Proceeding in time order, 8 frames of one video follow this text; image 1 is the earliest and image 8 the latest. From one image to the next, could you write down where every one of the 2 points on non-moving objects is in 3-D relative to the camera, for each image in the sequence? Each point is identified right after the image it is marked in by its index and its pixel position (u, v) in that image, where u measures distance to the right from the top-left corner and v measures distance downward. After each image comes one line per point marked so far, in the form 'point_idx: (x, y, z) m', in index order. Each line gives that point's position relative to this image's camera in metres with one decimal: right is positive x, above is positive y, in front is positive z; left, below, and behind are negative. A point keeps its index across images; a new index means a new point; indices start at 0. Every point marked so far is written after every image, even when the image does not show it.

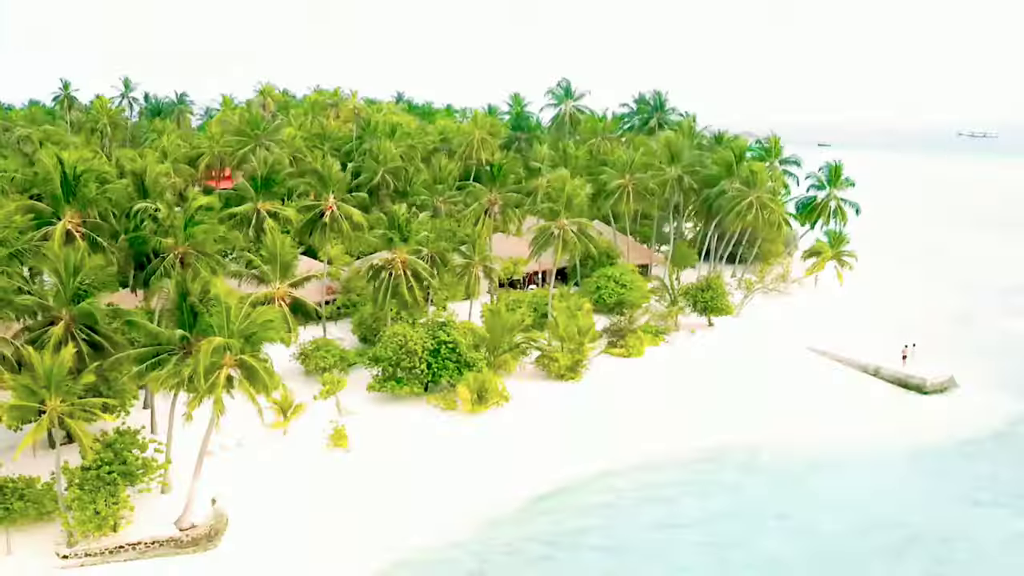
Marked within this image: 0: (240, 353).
0: (-6.2, -1.5, +17.6) m
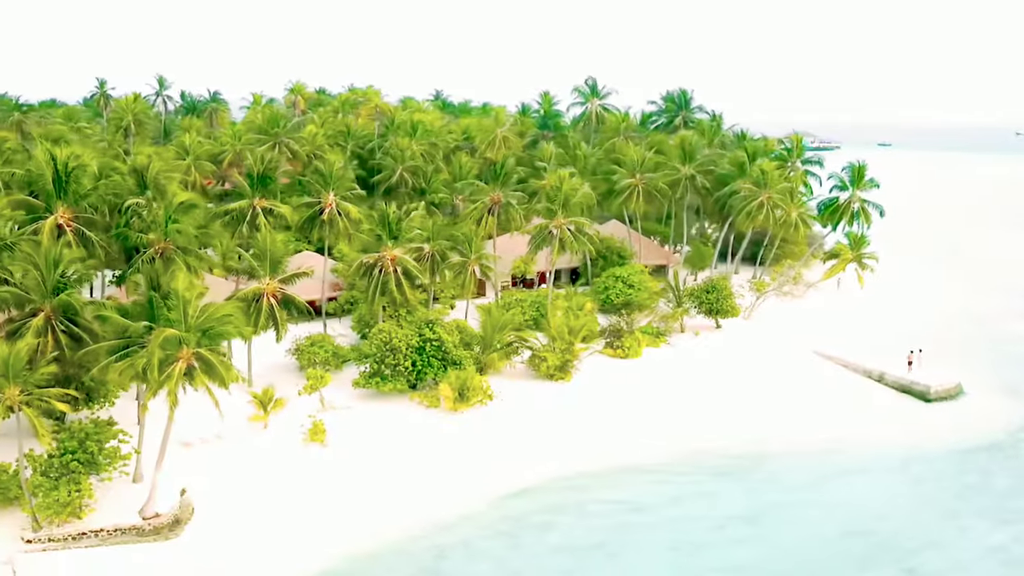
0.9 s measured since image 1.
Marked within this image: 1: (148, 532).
0: (-7.4, -1.4, +17.9) m
1: (-9.2, -6.1, +19.3) m
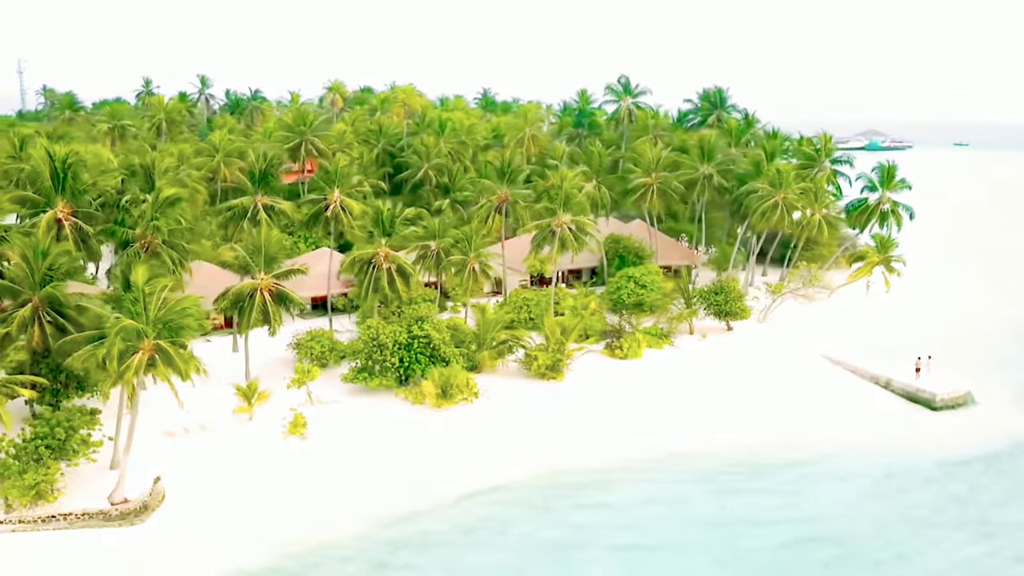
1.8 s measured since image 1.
0: (-8.5, -1.2, +18.4) m
1: (-10.3, -5.9, +19.9) m
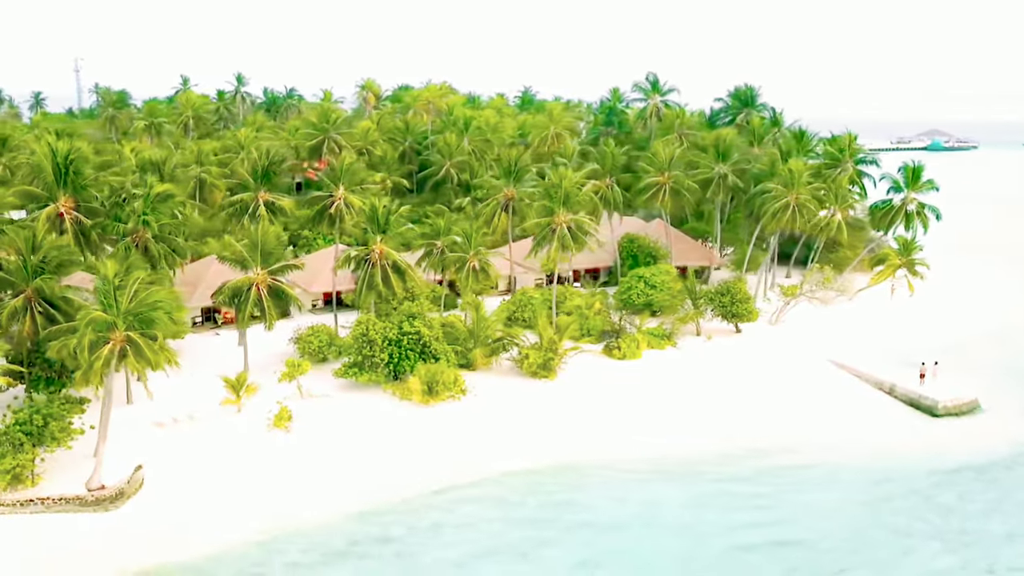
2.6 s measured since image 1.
0: (-9.5, -1.0, +18.9) m
1: (-11.3, -5.8, +20.5) m
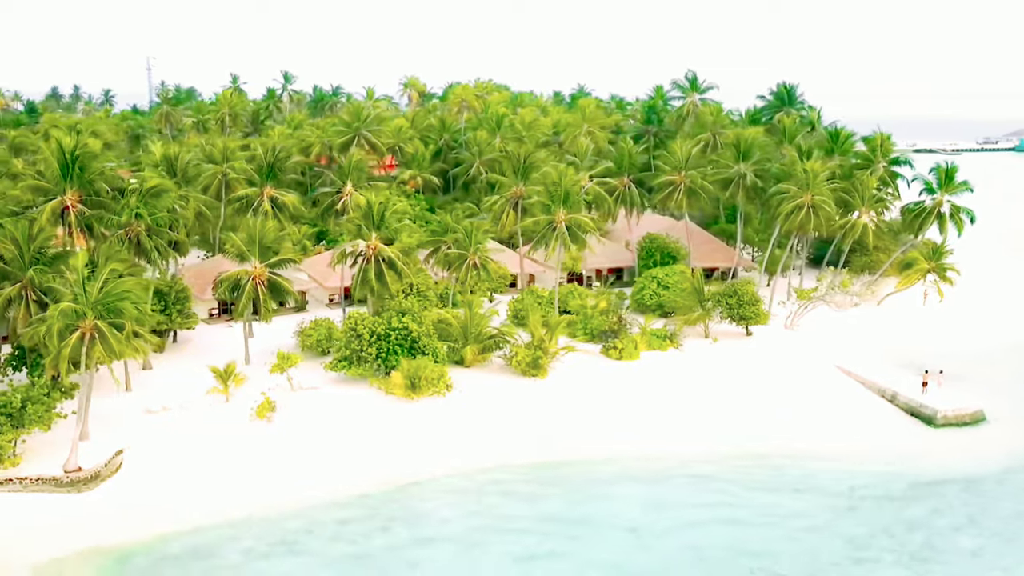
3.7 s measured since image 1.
0: (-10.7, -0.8, +19.7) m
1: (-12.5, -5.5, +21.5) m
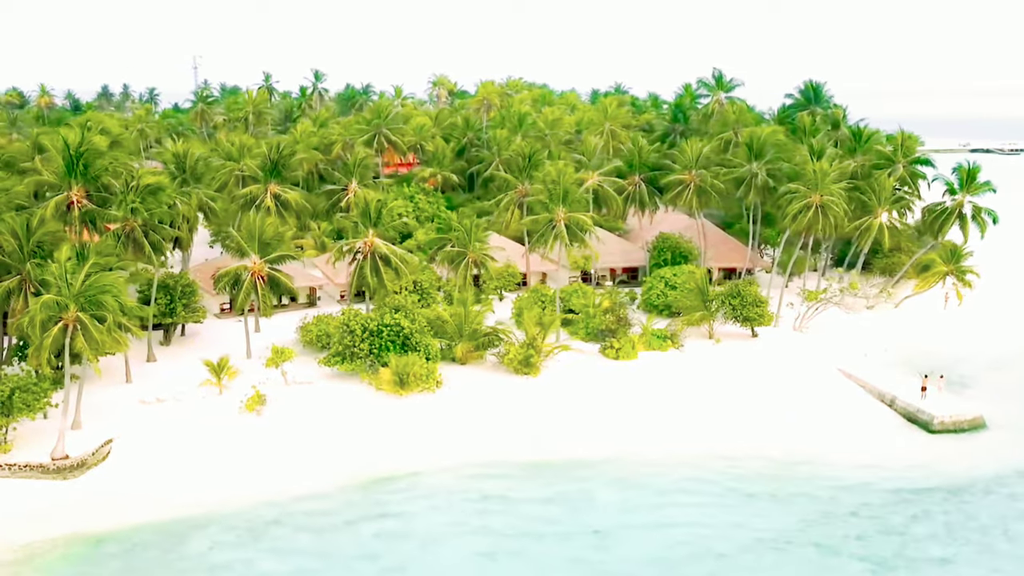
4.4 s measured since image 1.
0: (-11.5, -0.6, +20.4) m
1: (-13.3, -5.3, +22.2) m
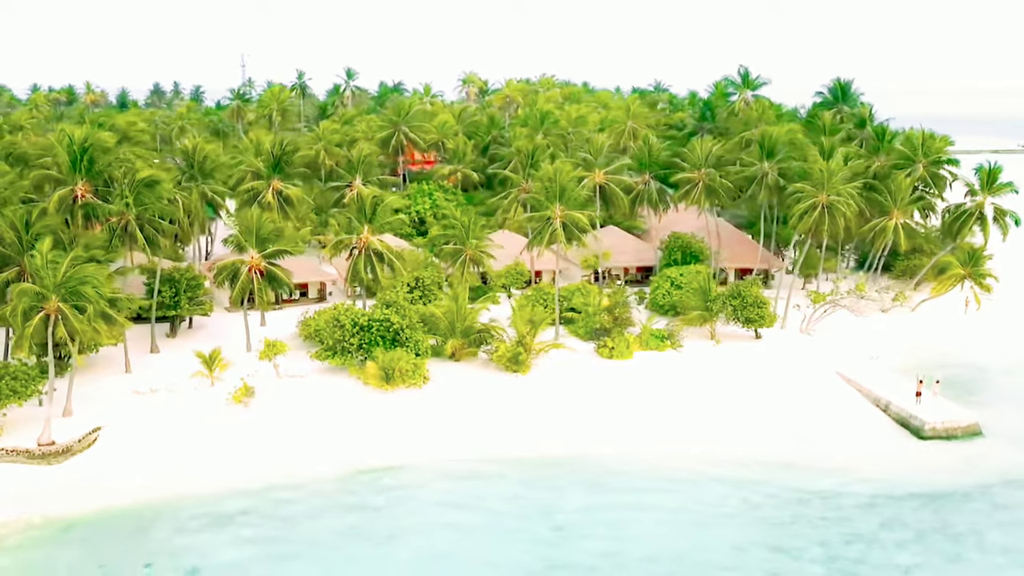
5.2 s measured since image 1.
0: (-12.5, -0.4, +21.1) m
1: (-14.2, -5.1, +23.1) m
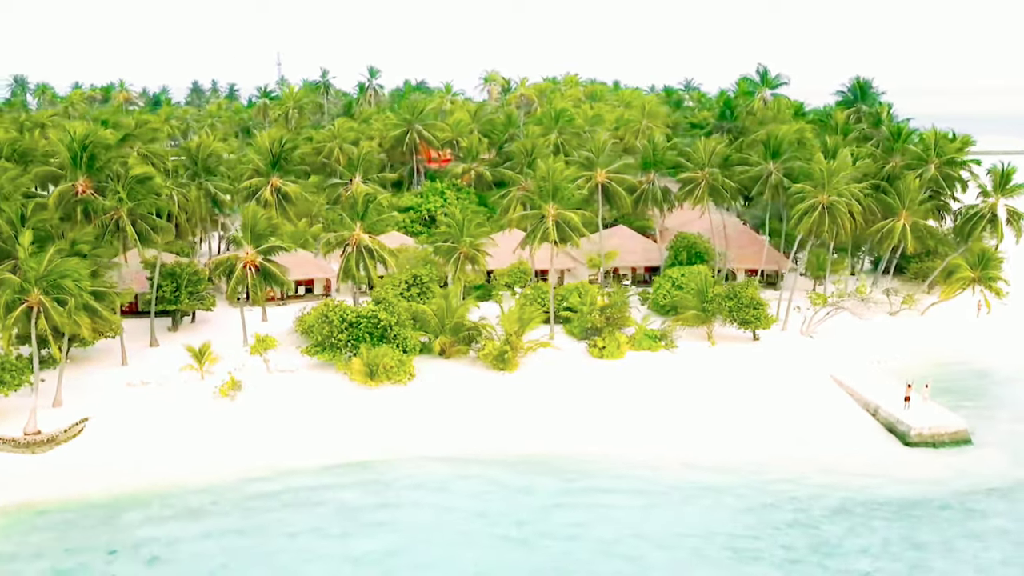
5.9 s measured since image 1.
0: (-13.4, -0.3, +21.7) m
1: (-15.0, -4.9, +23.8) m
